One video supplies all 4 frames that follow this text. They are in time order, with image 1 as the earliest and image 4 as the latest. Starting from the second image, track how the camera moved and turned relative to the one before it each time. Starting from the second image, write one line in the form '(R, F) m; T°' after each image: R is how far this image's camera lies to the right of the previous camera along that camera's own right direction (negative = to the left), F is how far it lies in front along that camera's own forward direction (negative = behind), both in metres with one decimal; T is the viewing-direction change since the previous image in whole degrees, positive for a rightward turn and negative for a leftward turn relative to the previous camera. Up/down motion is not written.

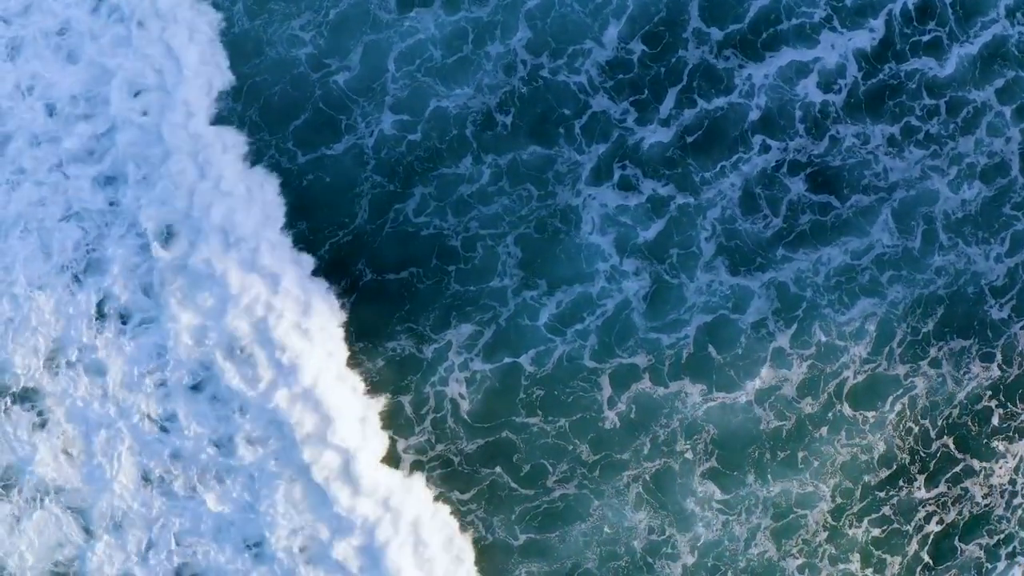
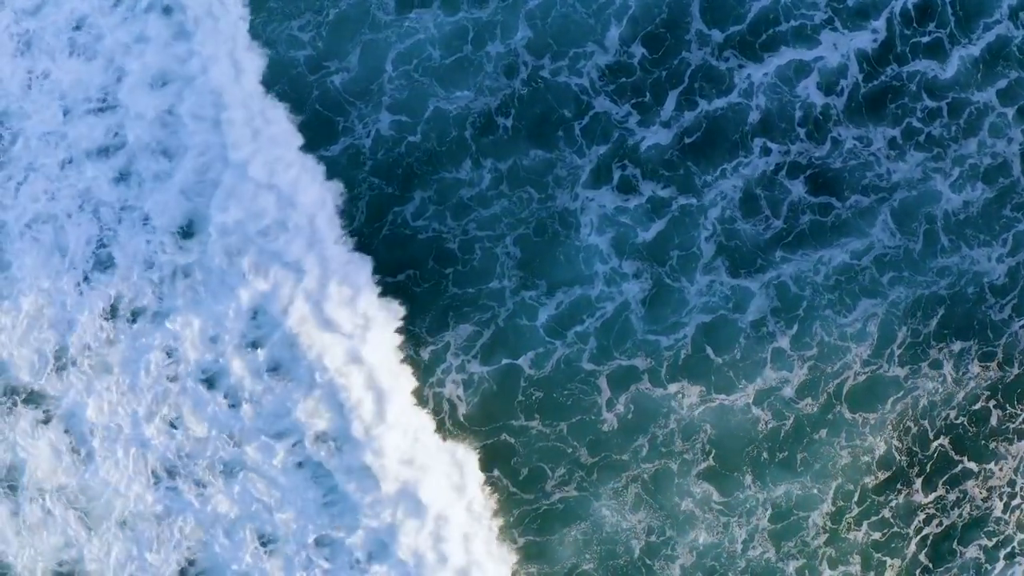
(0.0, 0.0) m; 0°
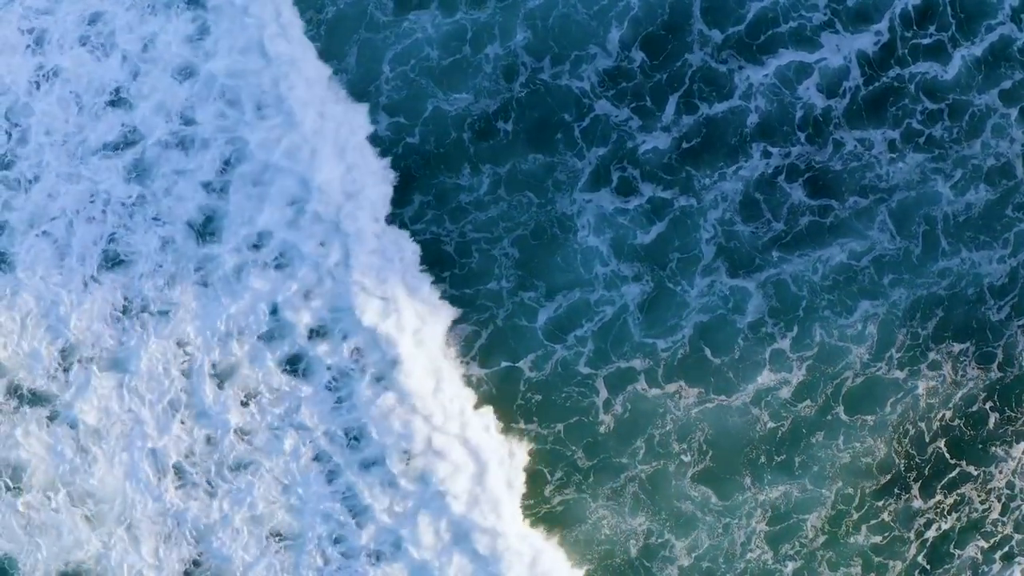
(+0.2, +0.1) m; 0°
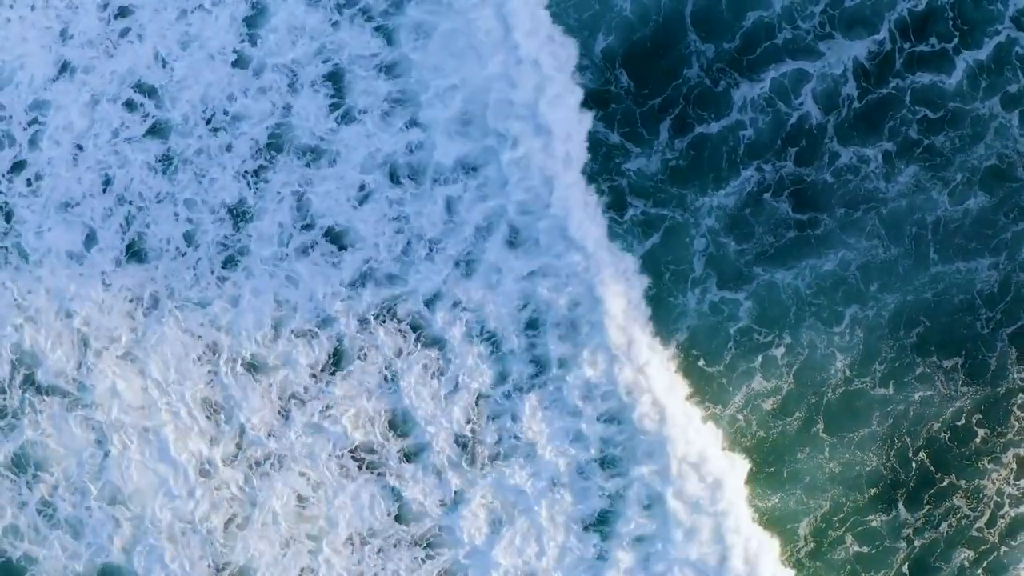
(+1.8, -0.2) m; -1°
